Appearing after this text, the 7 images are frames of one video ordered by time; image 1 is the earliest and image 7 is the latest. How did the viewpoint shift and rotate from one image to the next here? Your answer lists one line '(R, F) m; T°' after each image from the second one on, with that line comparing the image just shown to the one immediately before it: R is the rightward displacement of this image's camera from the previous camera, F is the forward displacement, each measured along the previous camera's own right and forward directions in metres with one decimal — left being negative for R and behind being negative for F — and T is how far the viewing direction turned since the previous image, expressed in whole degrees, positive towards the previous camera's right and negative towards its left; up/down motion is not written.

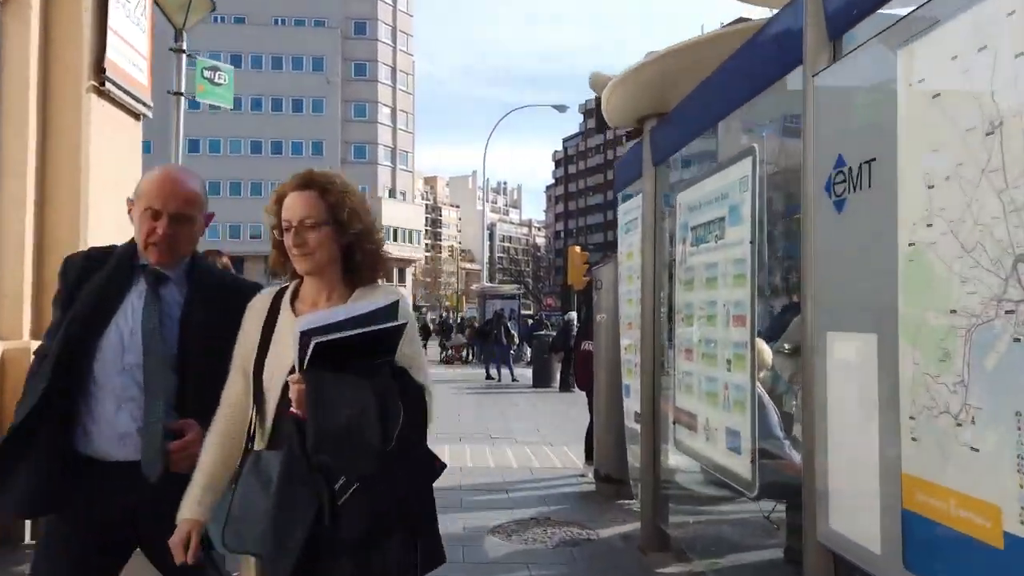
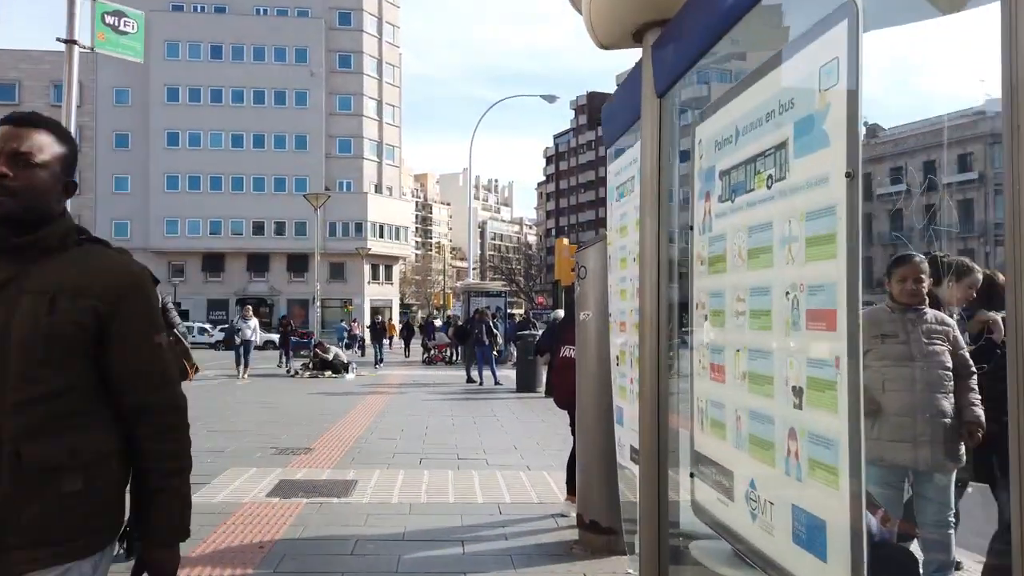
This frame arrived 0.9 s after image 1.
(+0.2, +1.6) m; +1°
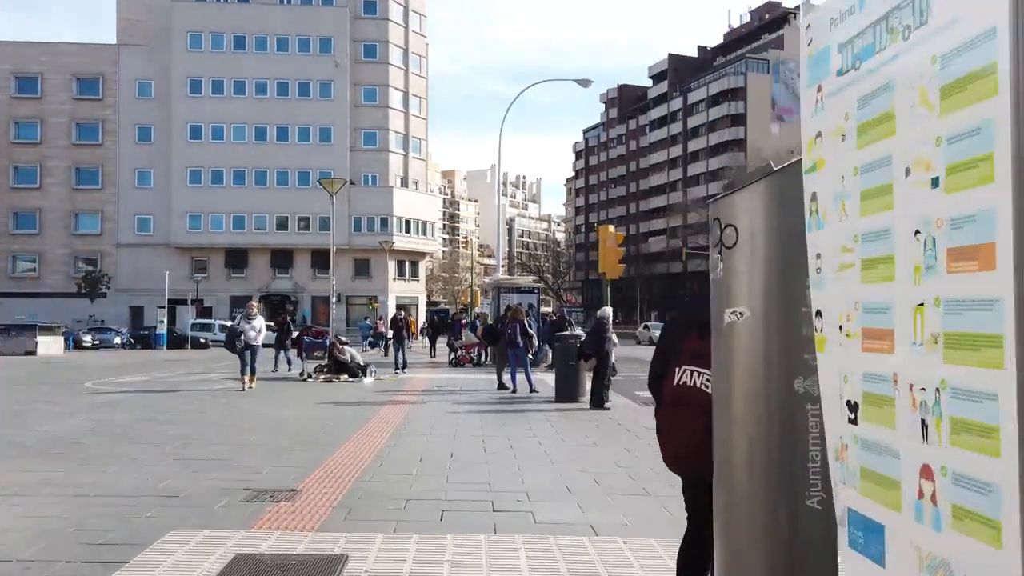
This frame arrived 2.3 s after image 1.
(-0.2, +2.4) m; -2°
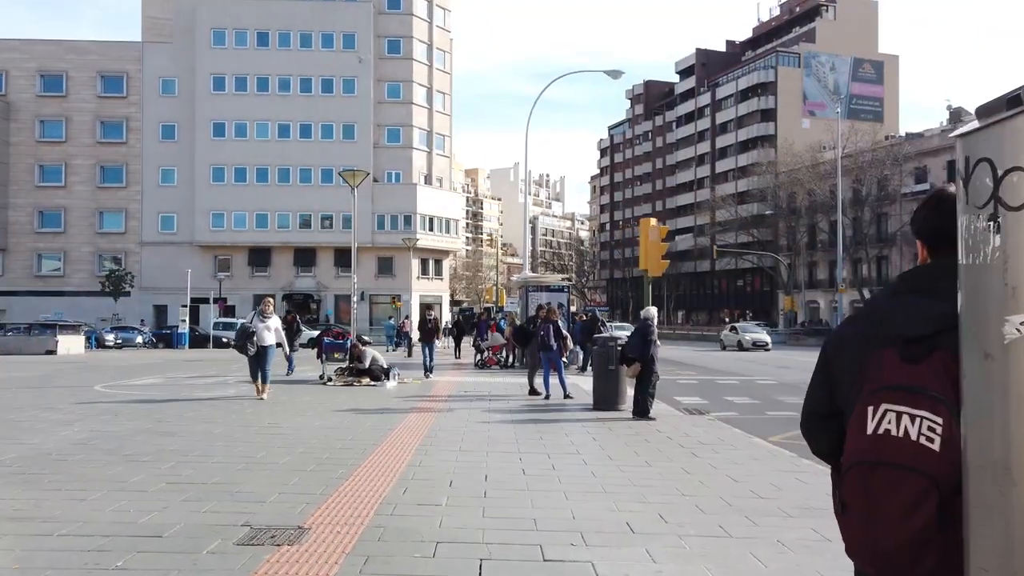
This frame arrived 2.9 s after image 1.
(-0.2, +1.2) m; -2°
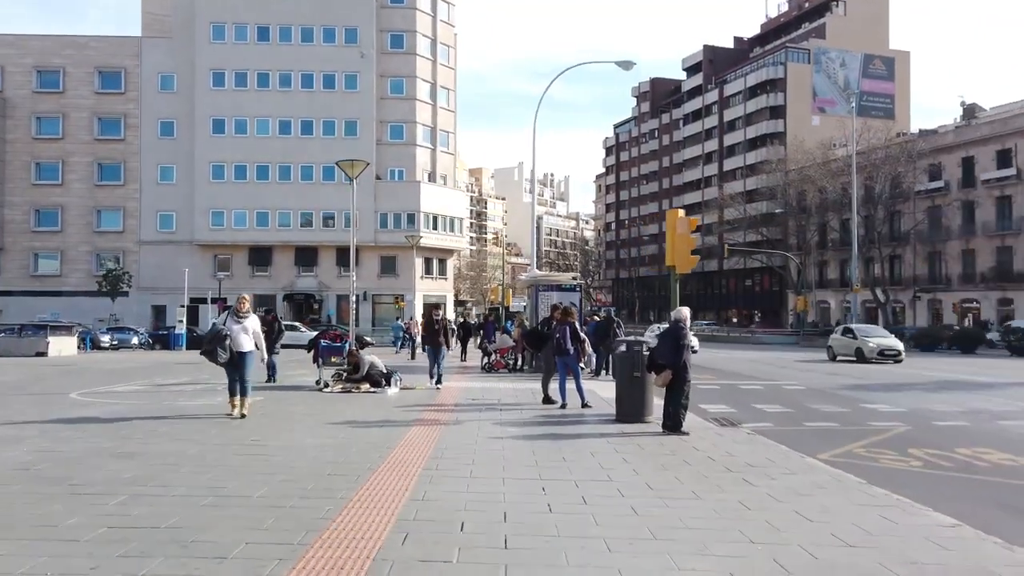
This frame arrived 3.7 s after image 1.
(-0.2, +1.5) m; 0°
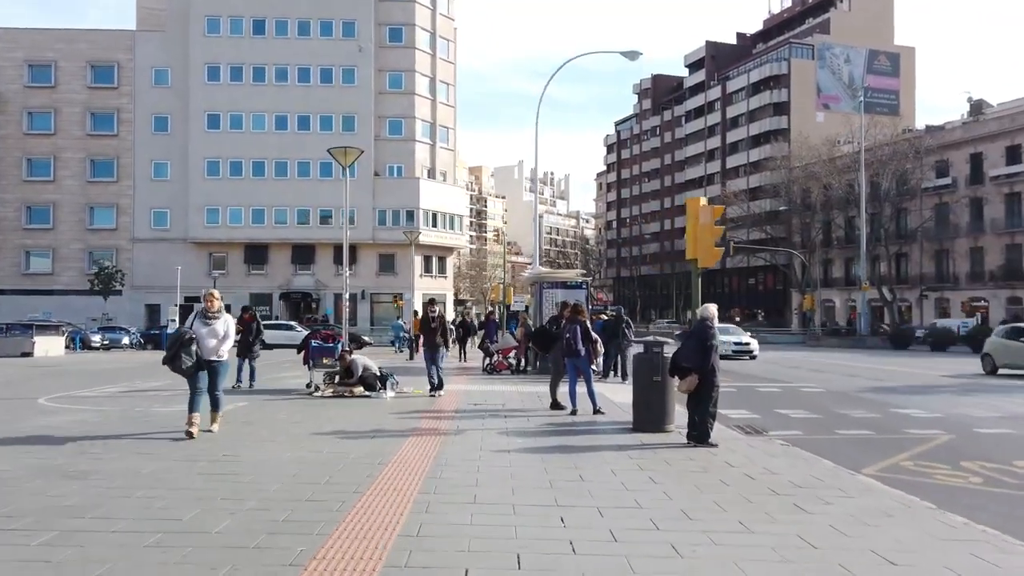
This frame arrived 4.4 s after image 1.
(-0.1, +1.2) m; 0°
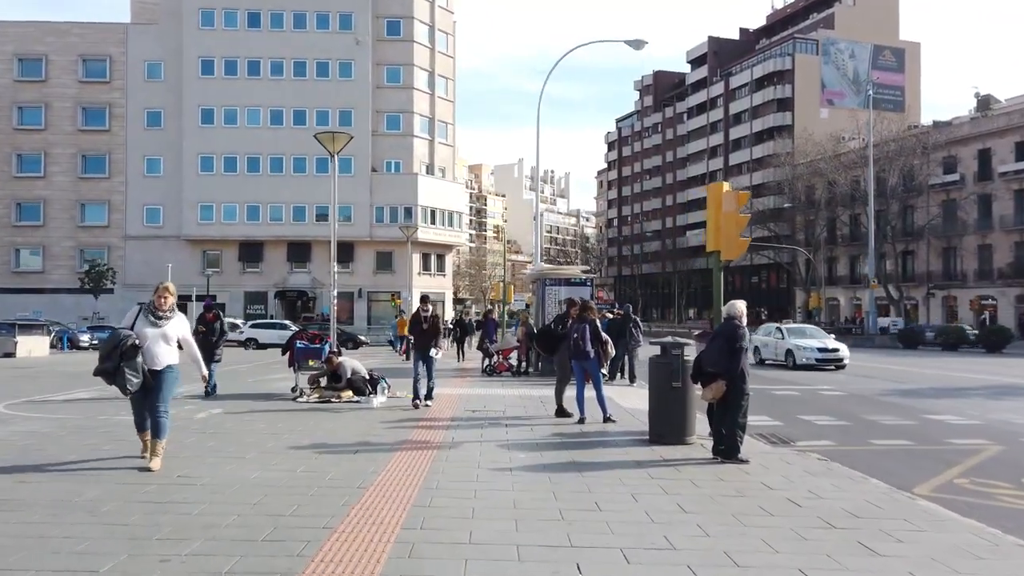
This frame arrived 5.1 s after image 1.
(0.0, +1.3) m; 0°
